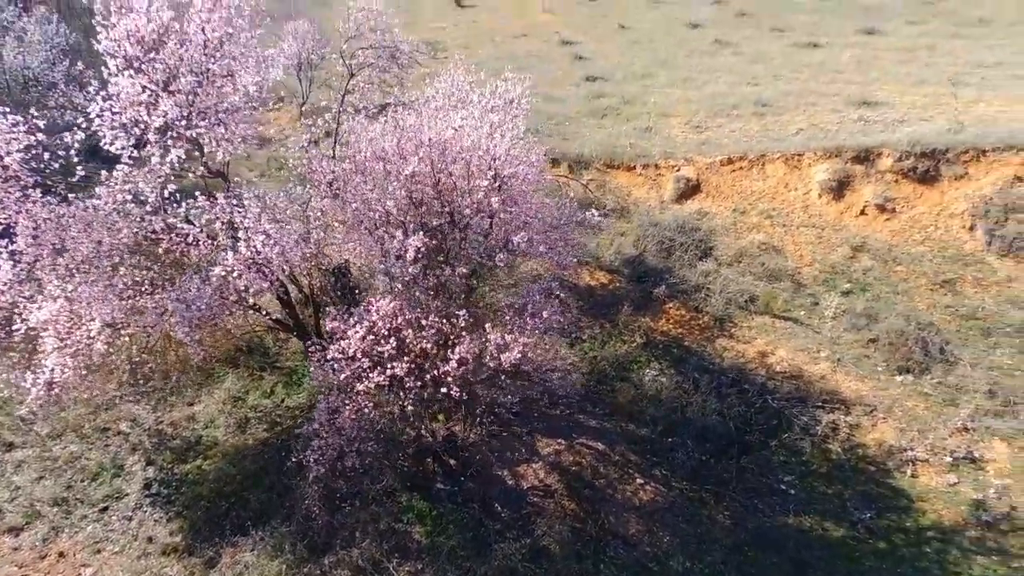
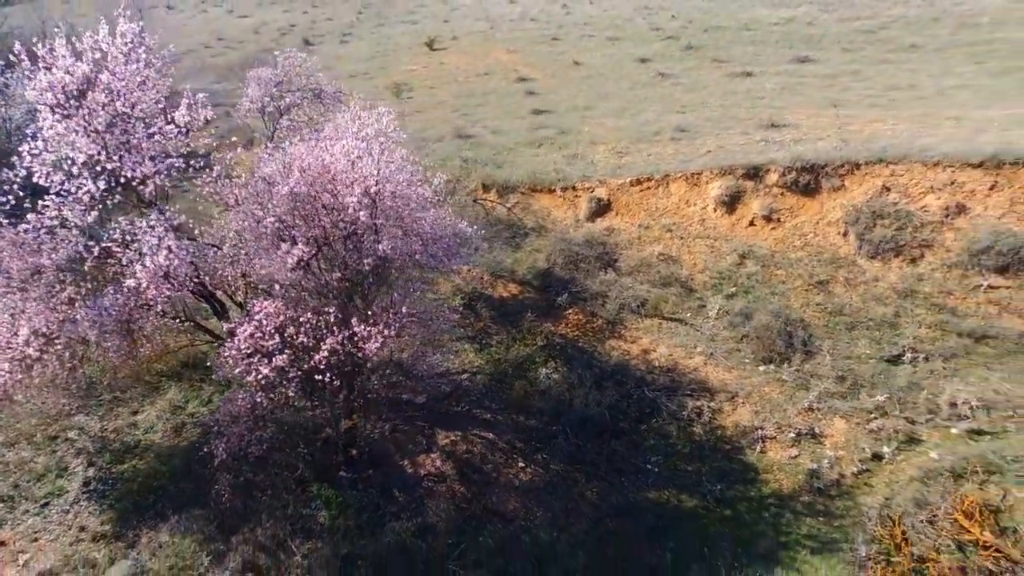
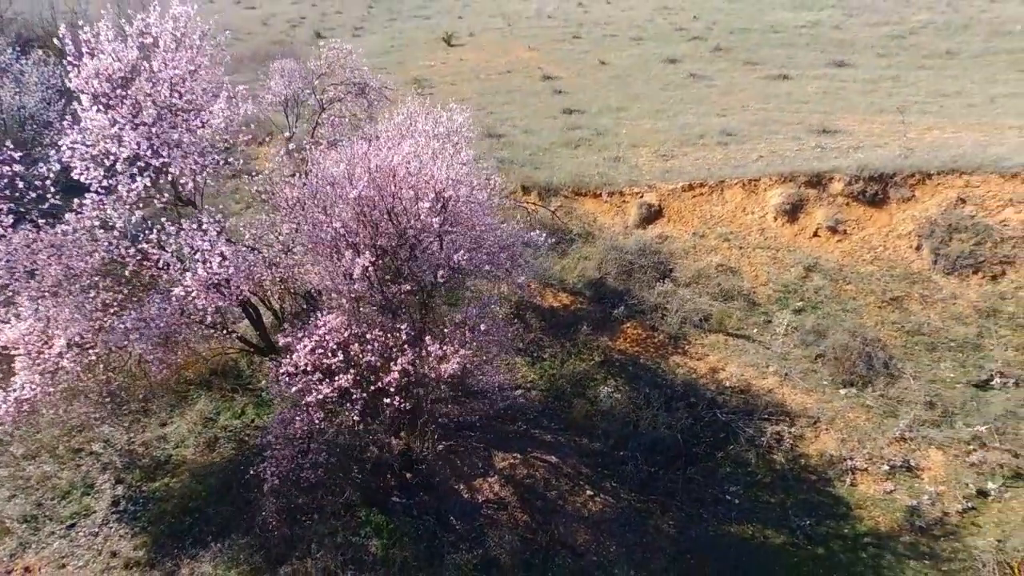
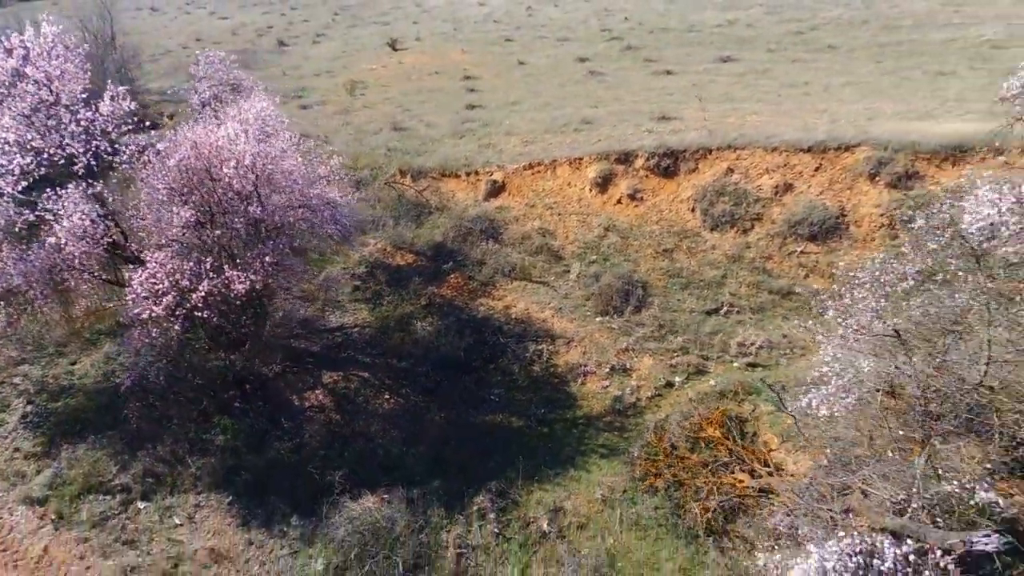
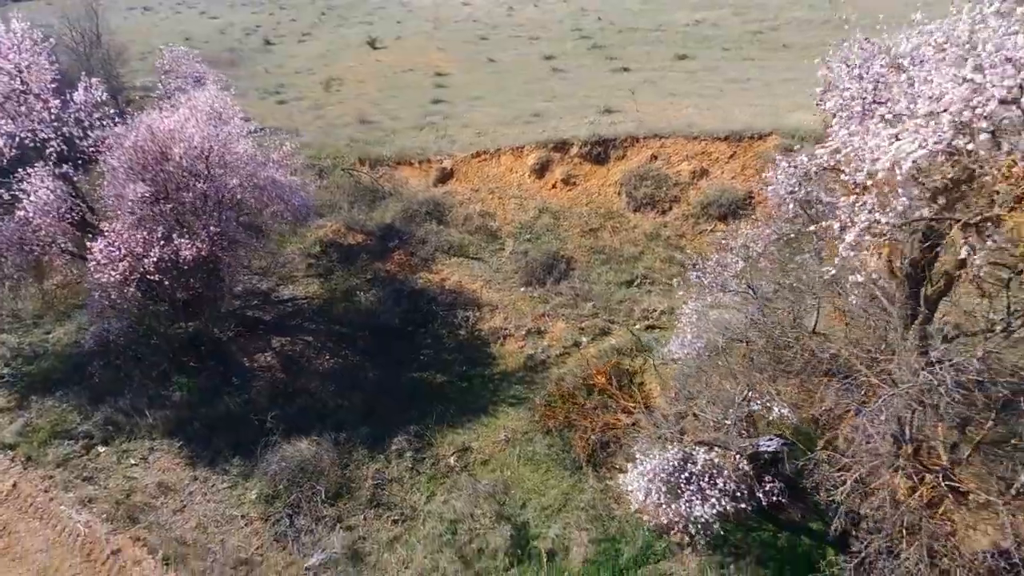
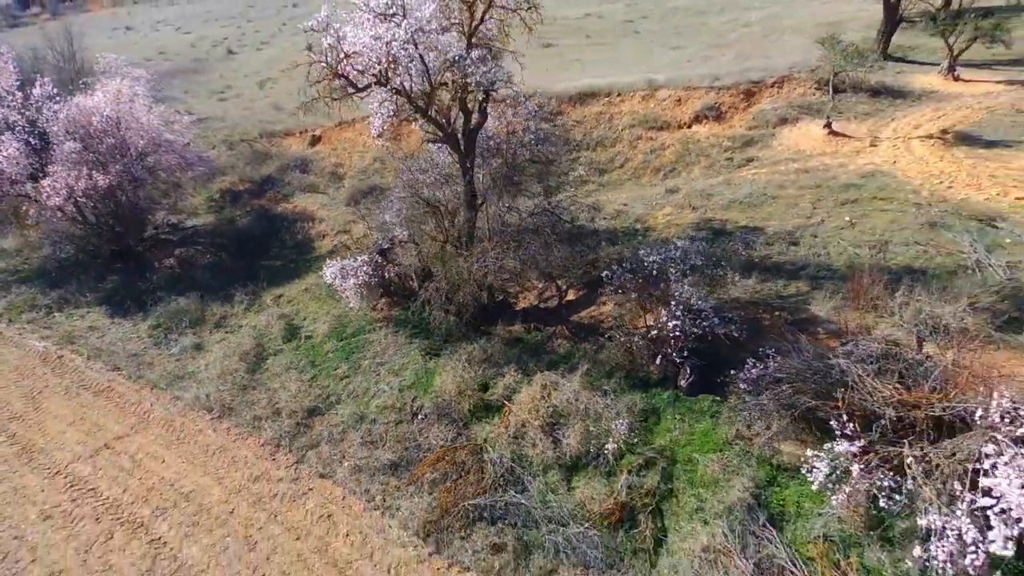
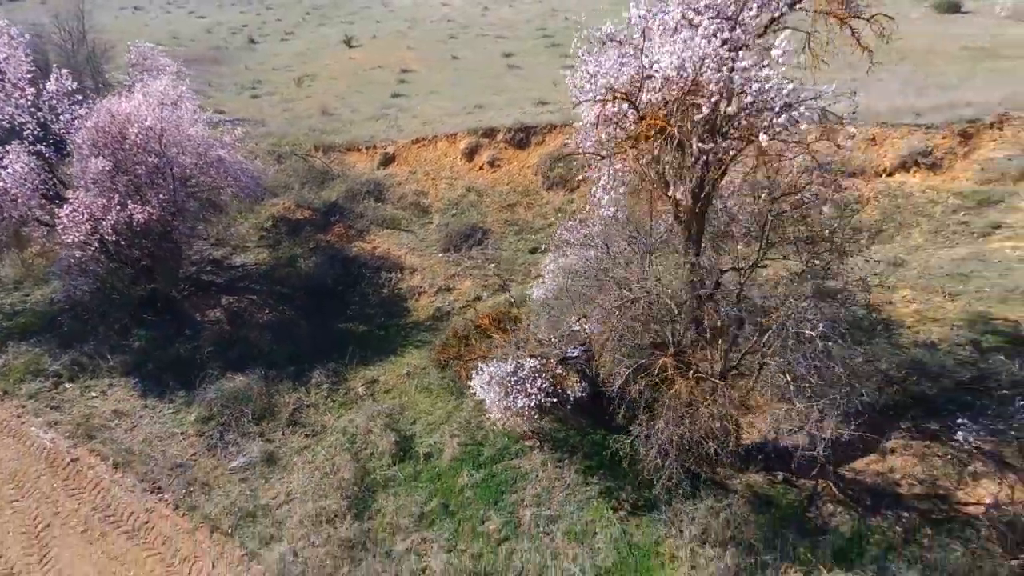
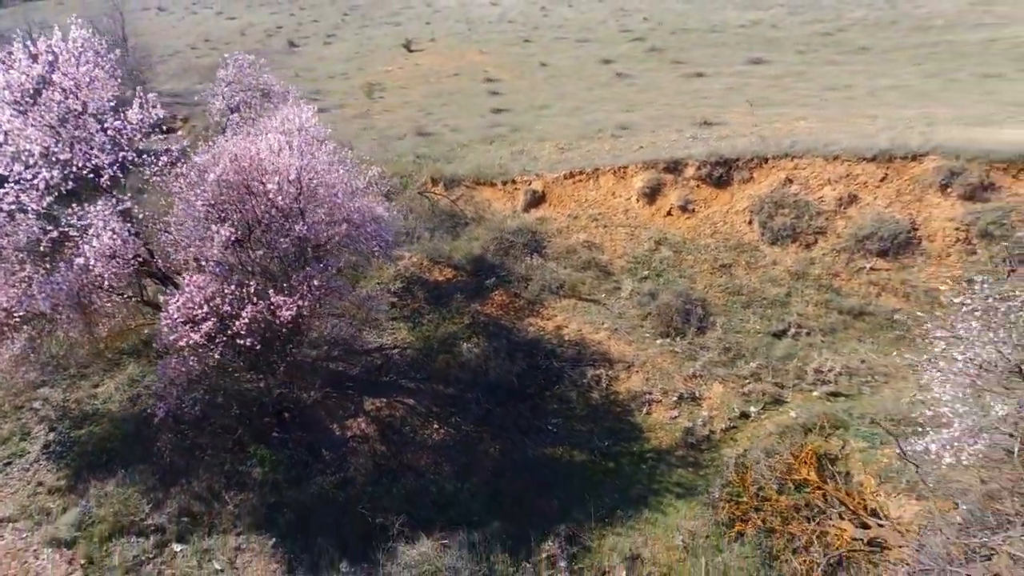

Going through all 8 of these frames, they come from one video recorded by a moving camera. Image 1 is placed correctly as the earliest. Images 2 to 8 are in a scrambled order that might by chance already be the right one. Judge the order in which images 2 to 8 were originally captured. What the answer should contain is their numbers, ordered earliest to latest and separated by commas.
3, 2, 8, 4, 5, 7, 6
